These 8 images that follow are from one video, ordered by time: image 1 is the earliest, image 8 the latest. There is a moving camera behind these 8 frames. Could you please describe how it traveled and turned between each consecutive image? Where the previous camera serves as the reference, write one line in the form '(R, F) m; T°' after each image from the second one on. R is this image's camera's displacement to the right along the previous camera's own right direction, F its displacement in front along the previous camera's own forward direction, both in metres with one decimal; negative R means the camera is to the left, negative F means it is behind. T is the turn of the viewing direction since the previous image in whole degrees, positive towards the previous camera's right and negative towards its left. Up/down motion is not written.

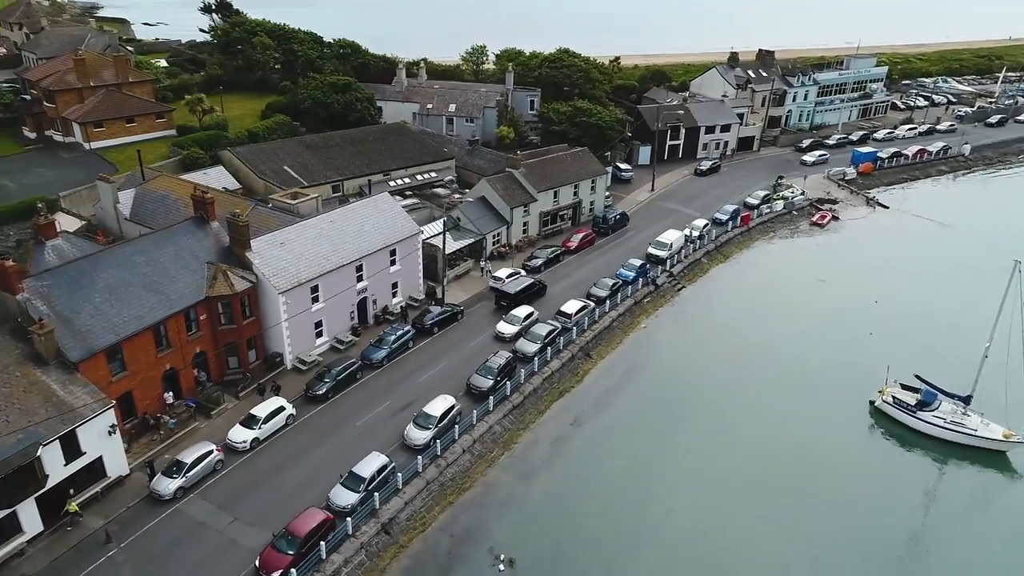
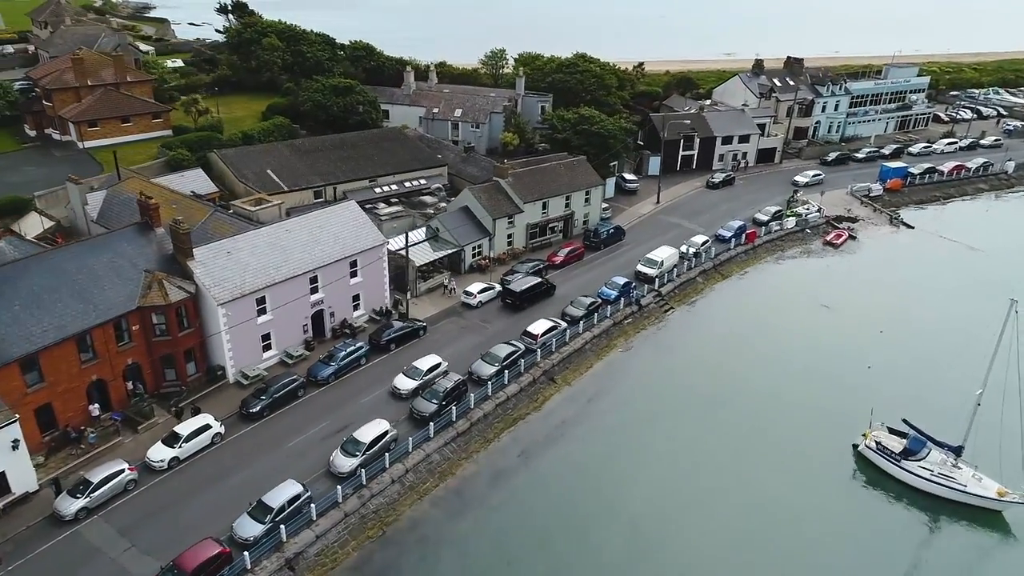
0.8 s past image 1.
(+4.1, +2.1) m; -4°
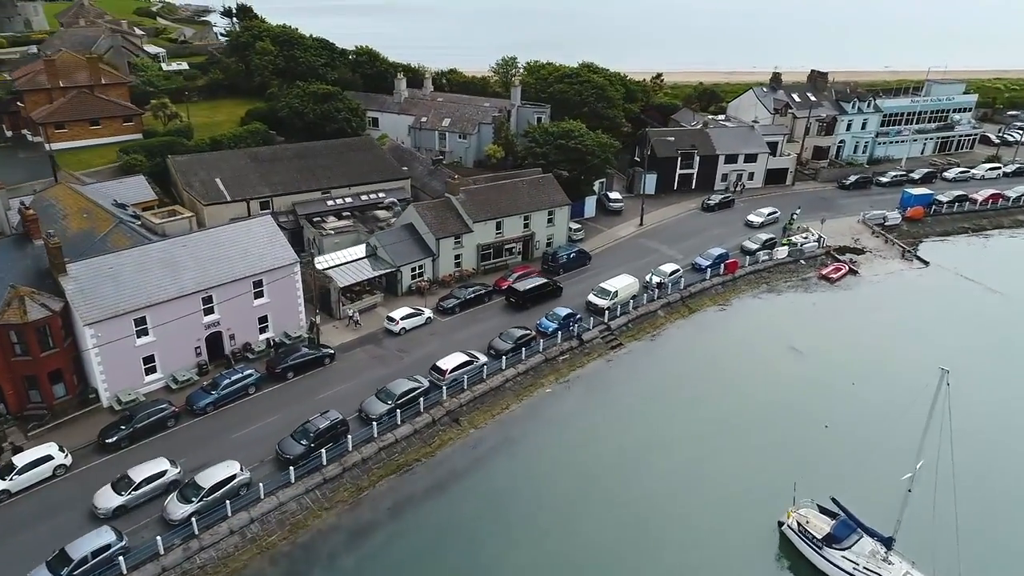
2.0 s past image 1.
(+6.8, +3.5) m; -5°
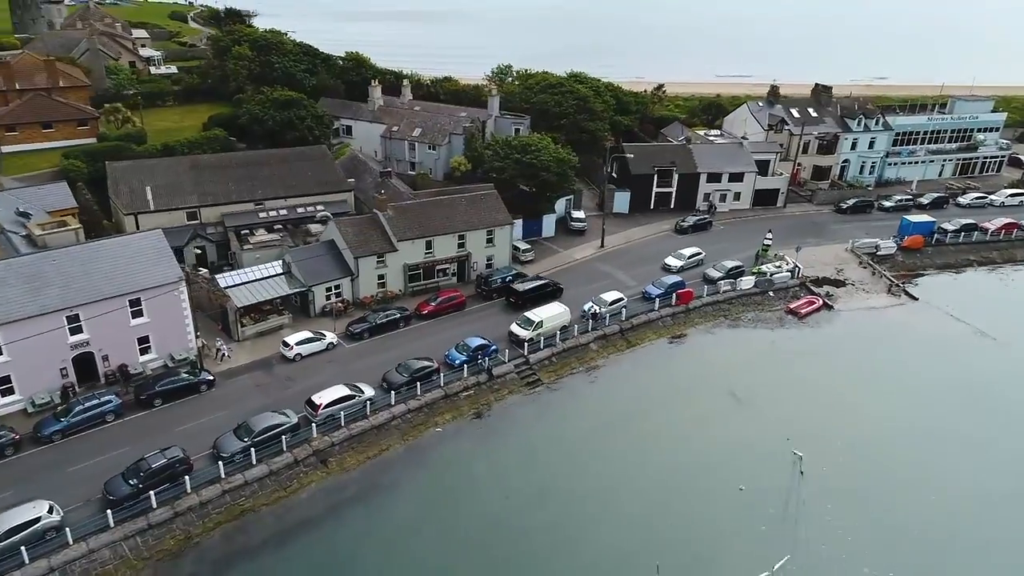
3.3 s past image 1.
(+6.8, +3.3) m; -4°
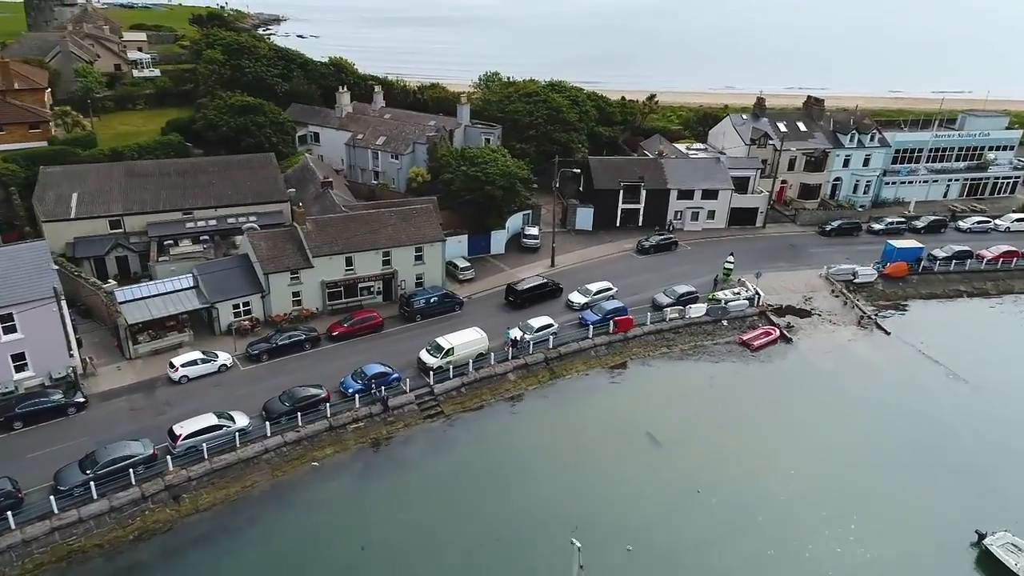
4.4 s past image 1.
(+6.1, +2.8) m; -3°
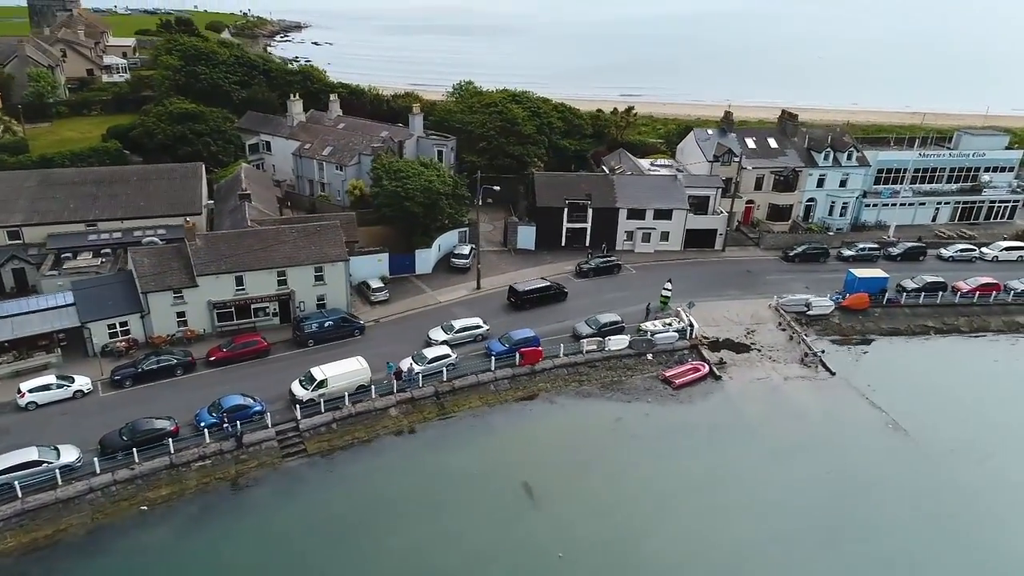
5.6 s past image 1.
(+6.8, +3.1) m; -3°
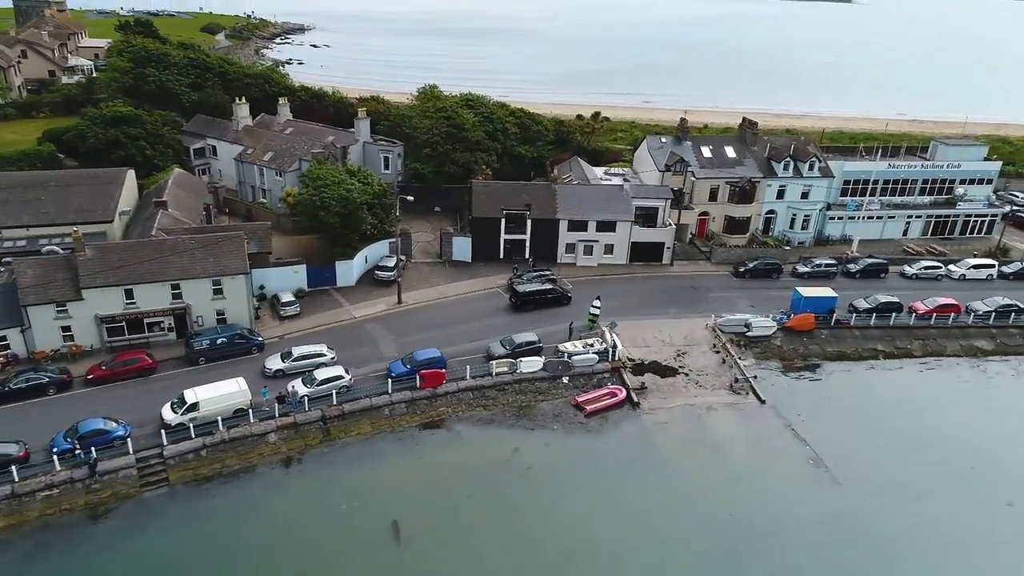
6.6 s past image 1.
(+5.4, +2.3) m; -2°
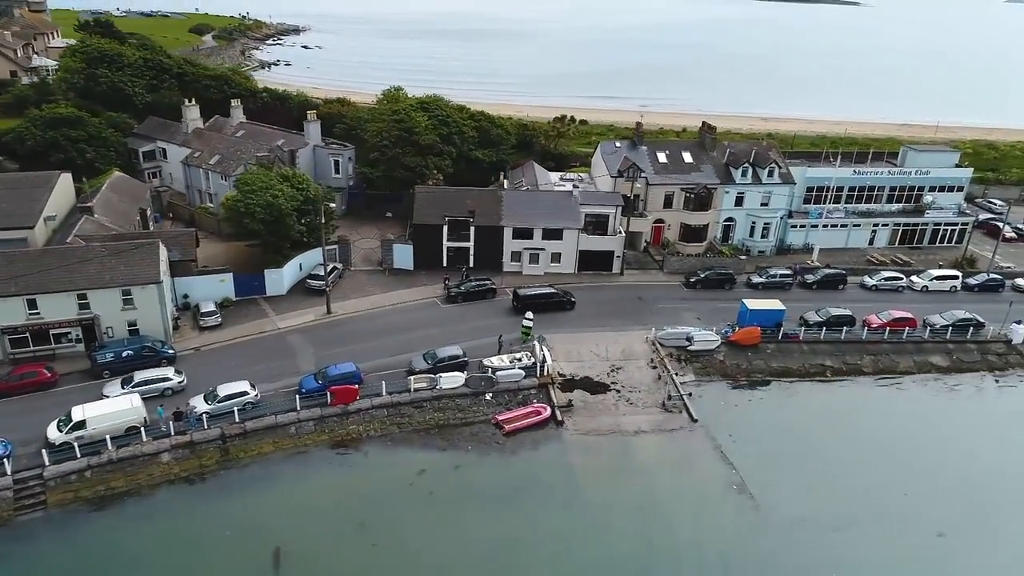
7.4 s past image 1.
(+4.1, +1.6) m; -1°
